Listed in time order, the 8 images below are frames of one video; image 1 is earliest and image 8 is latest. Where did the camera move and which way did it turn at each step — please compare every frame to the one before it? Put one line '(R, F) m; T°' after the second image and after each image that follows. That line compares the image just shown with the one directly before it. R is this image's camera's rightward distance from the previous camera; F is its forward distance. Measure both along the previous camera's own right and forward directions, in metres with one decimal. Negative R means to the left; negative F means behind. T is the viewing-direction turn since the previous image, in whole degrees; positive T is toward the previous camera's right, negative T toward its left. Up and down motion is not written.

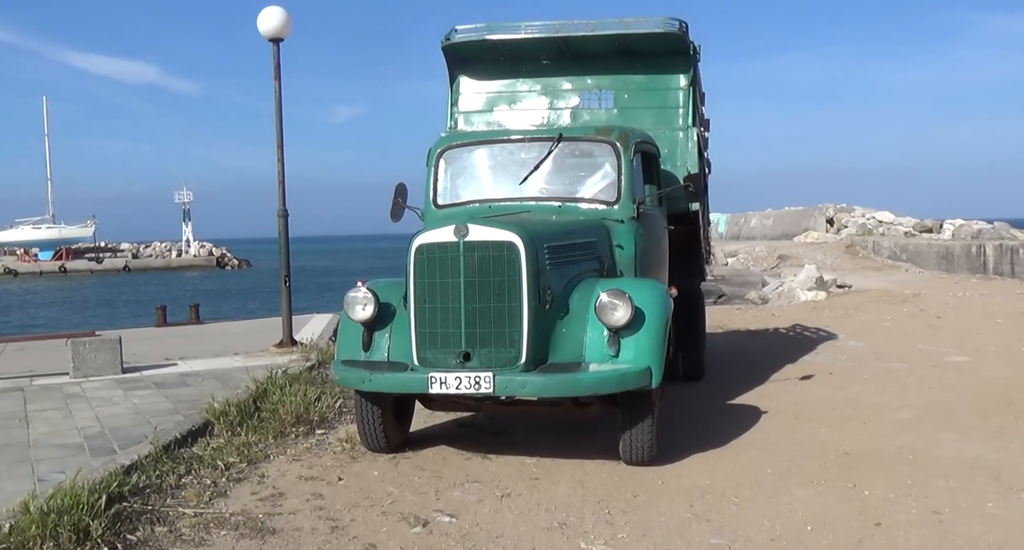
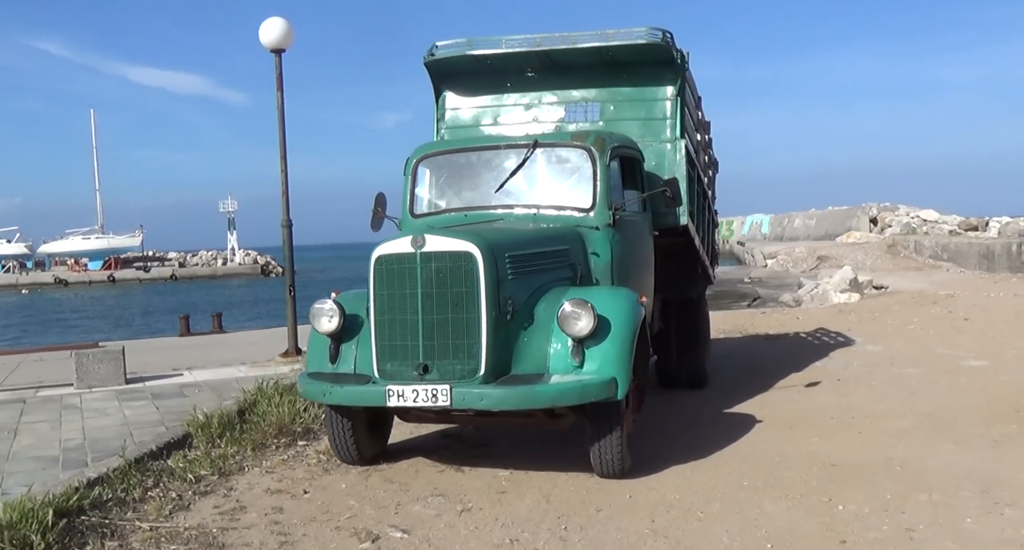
(+0.6, +0.1) m; -3°
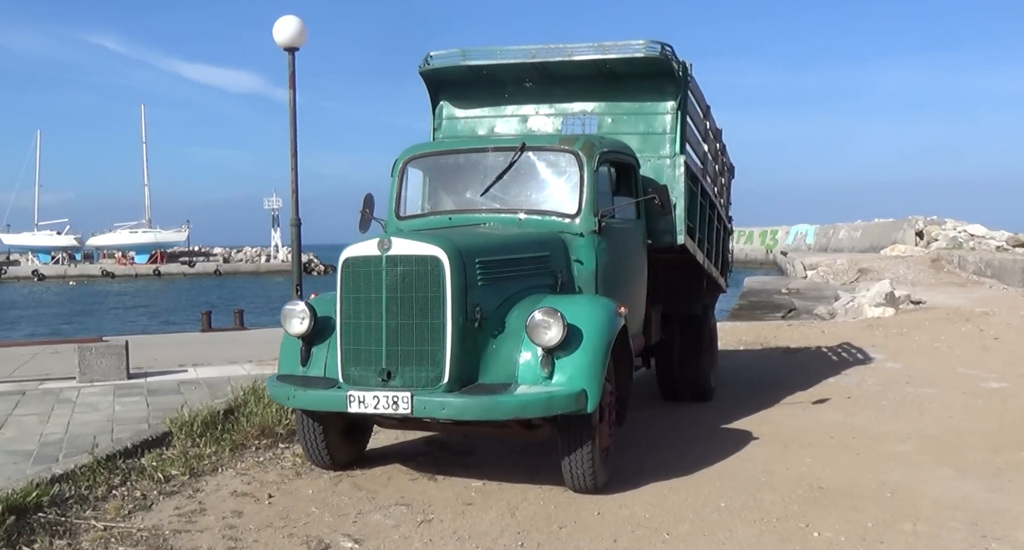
(+0.5, +0.2) m; -3°
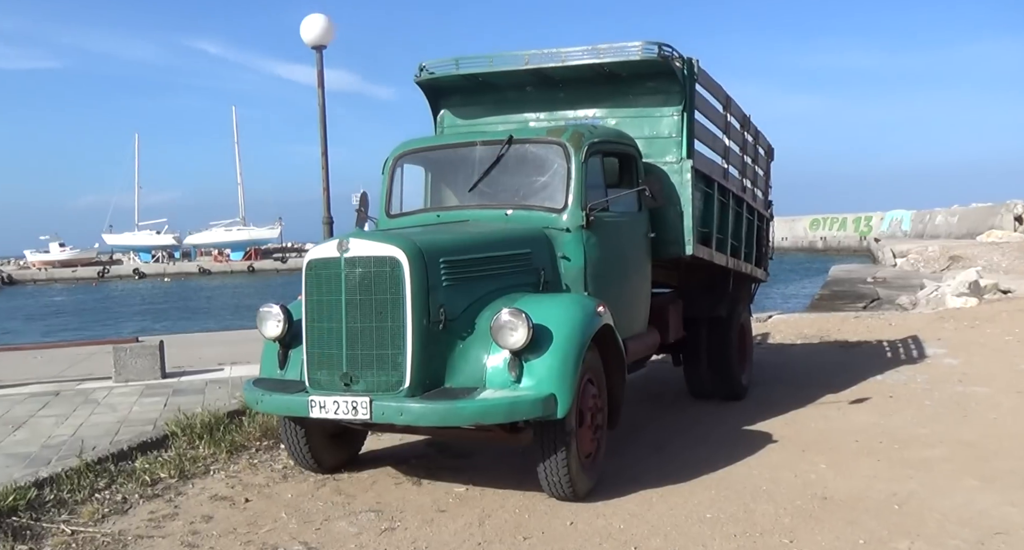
(+0.8, +0.3) m; -6°
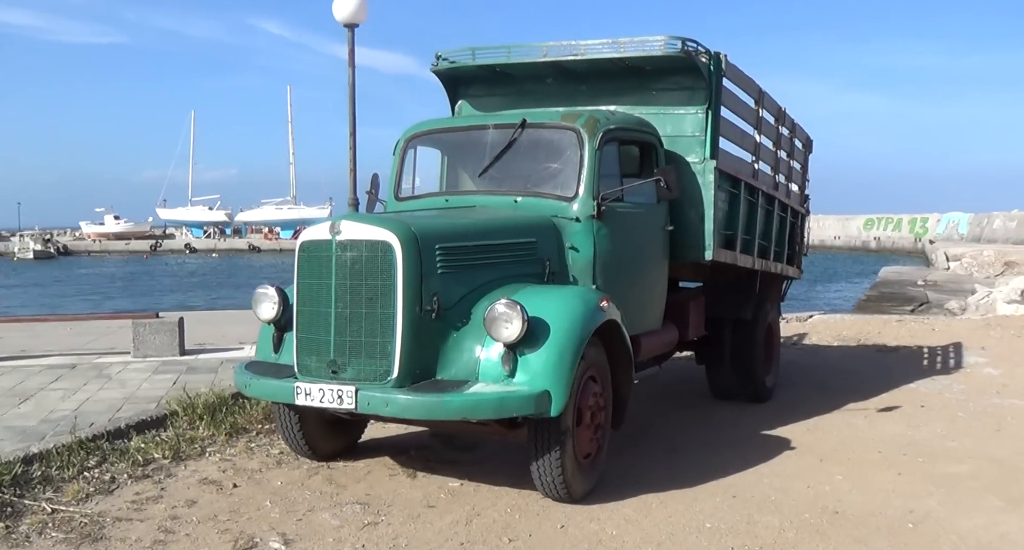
(+0.3, +0.3) m; -3°
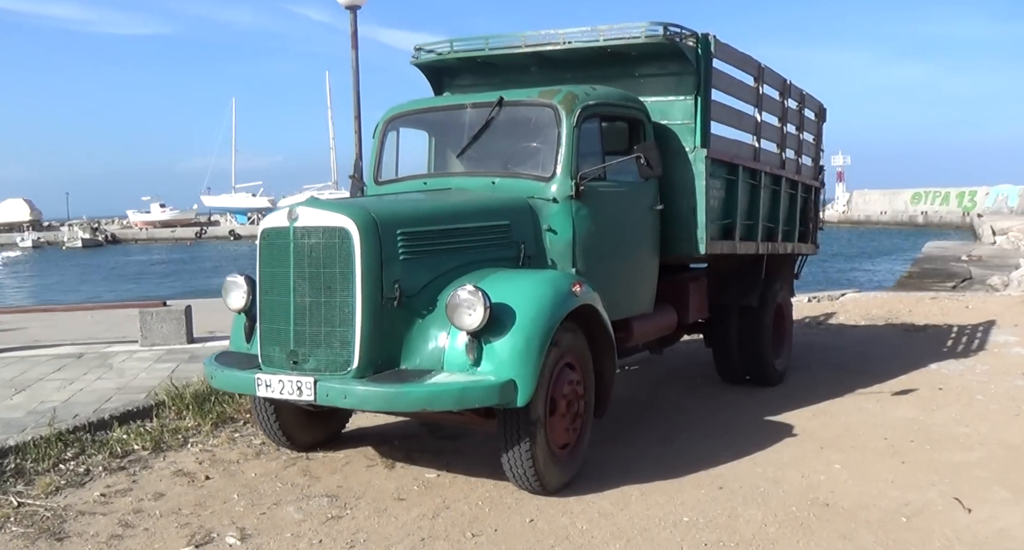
(+0.4, +0.2) m; -3°
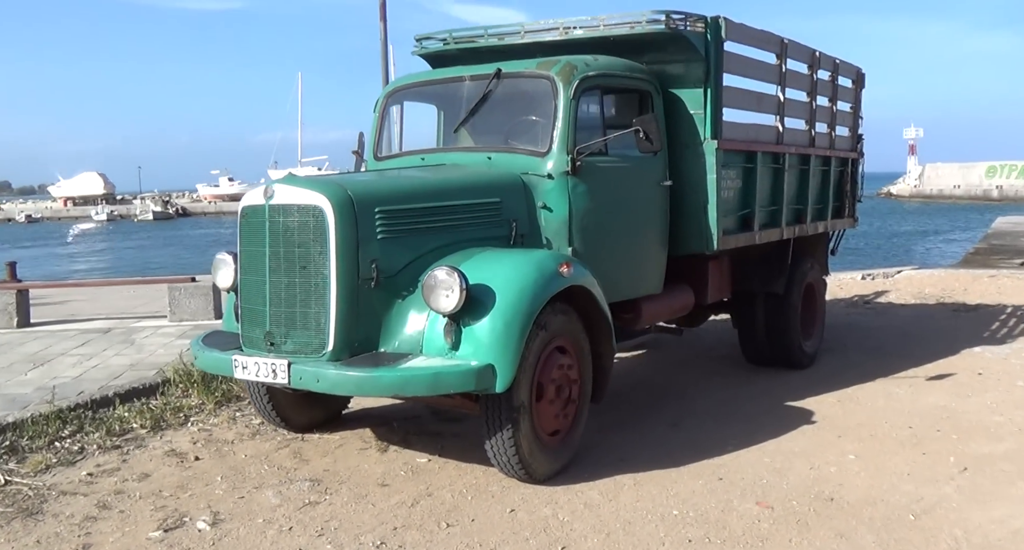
(+0.4, +0.2) m; -4°
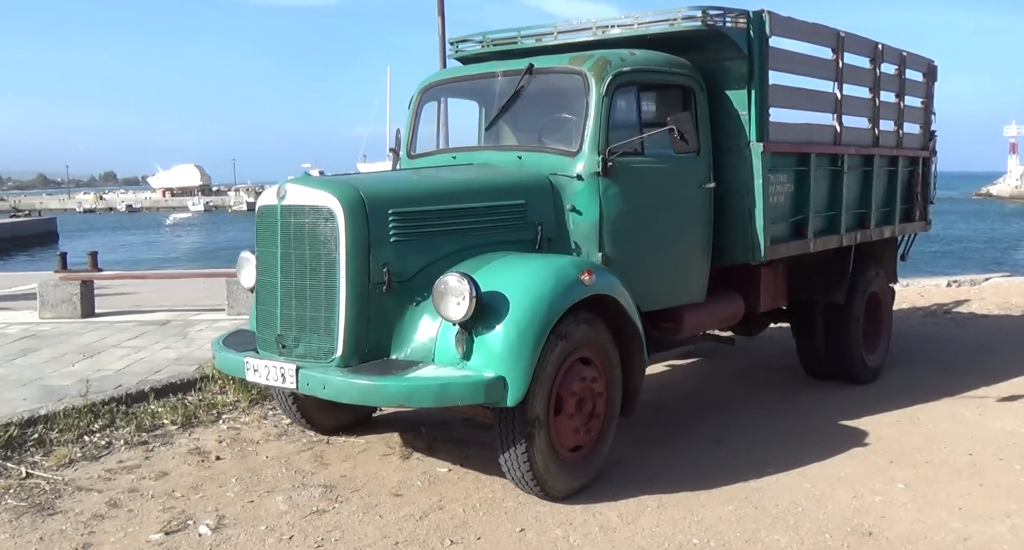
(+0.4, +0.2) m; -5°
